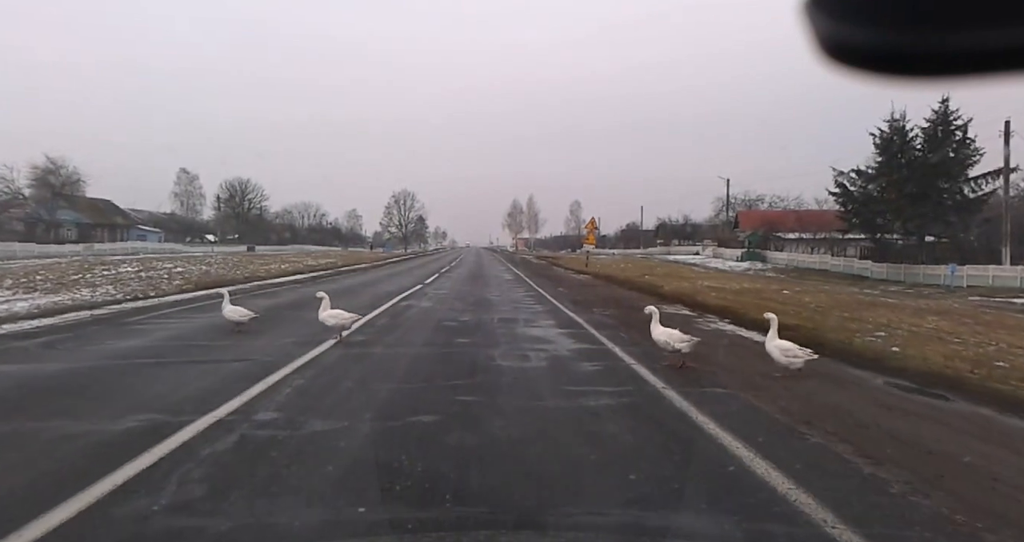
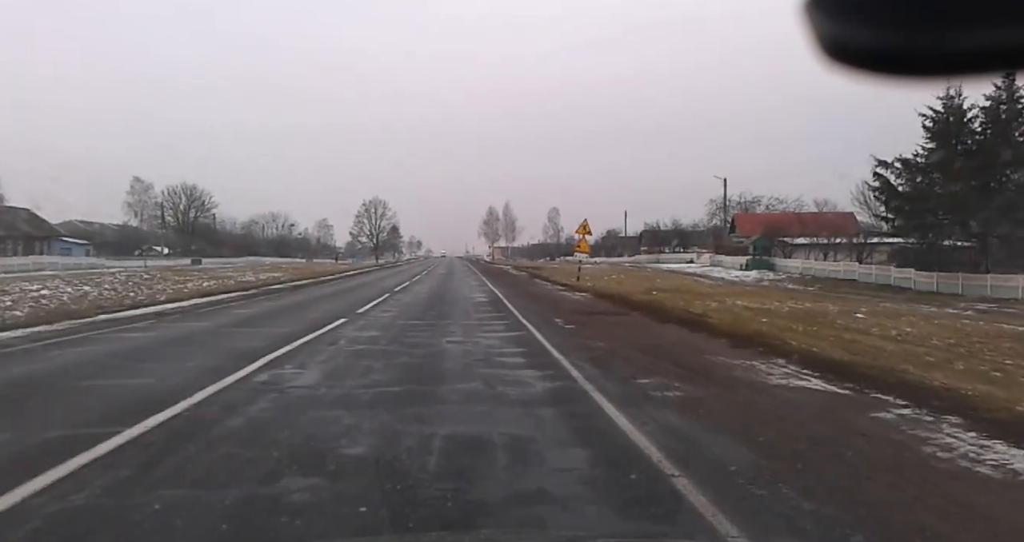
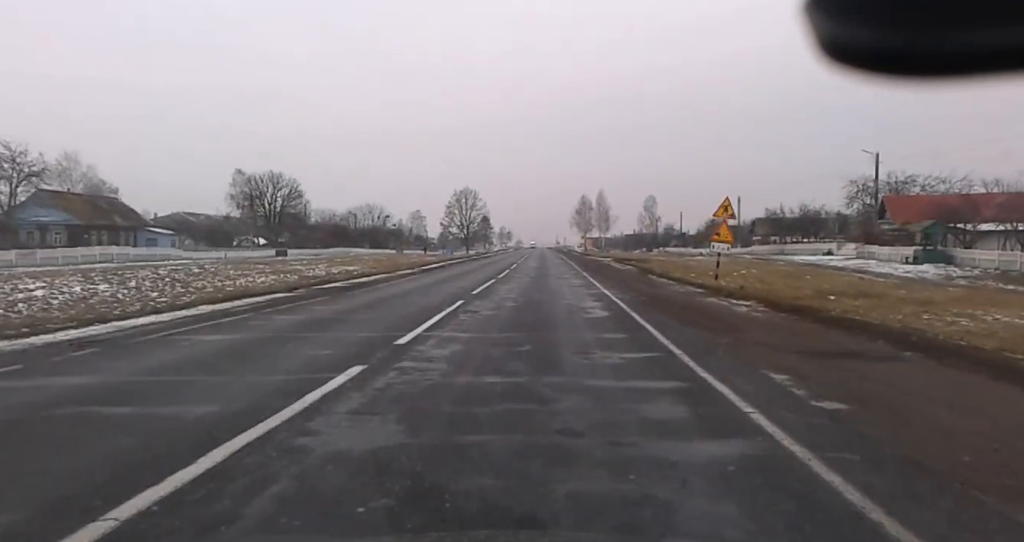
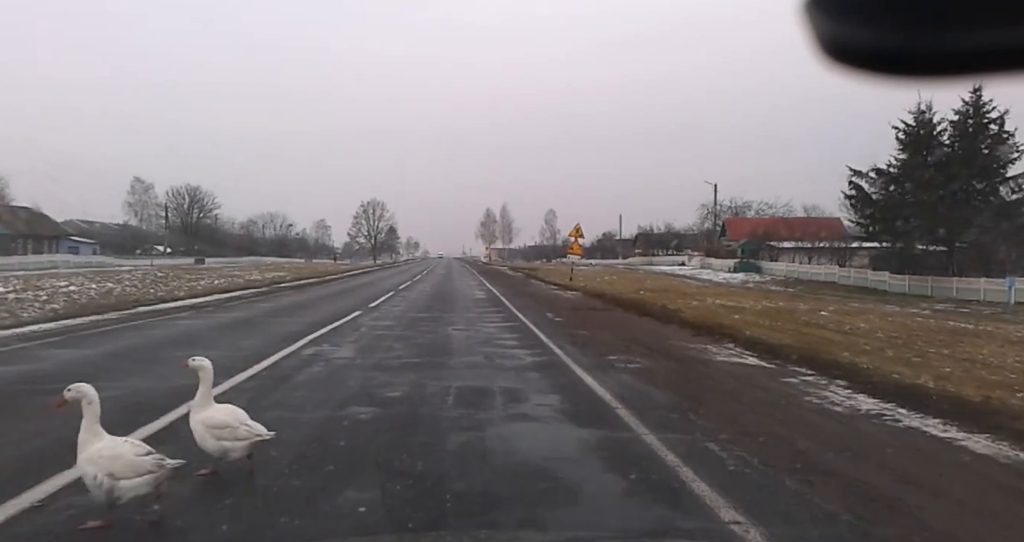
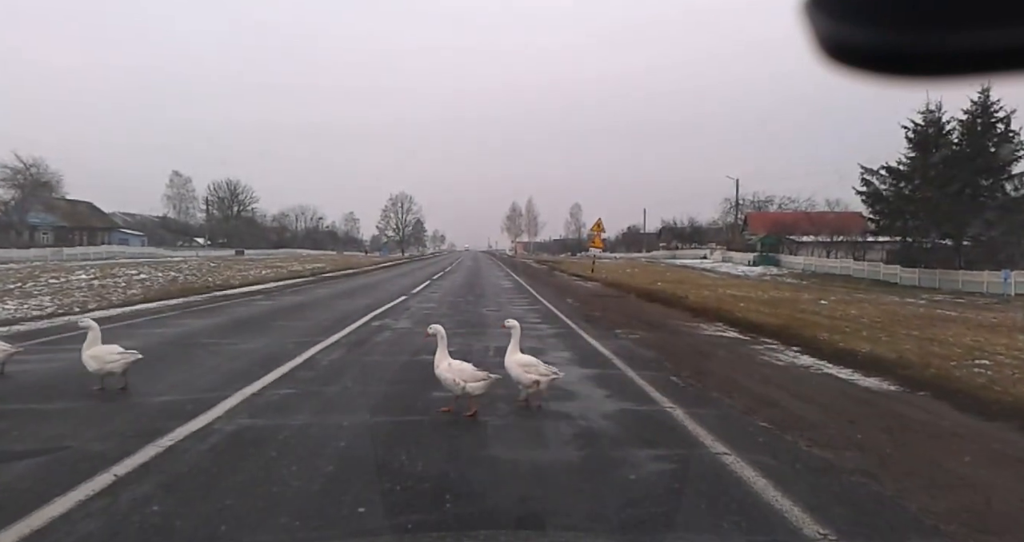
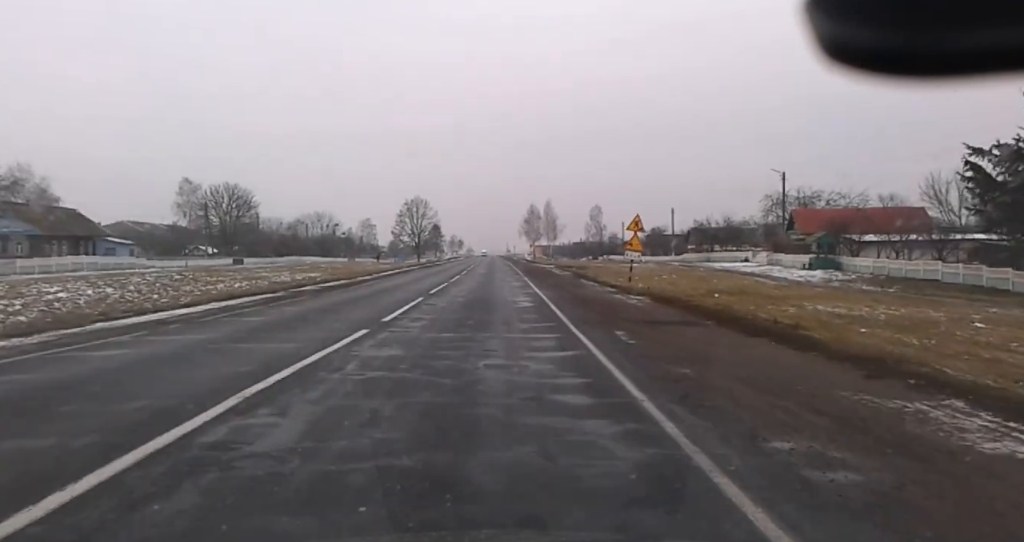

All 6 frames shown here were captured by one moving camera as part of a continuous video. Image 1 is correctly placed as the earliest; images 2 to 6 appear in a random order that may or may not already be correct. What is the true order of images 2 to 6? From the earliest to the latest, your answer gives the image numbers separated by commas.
5, 4, 2, 6, 3
